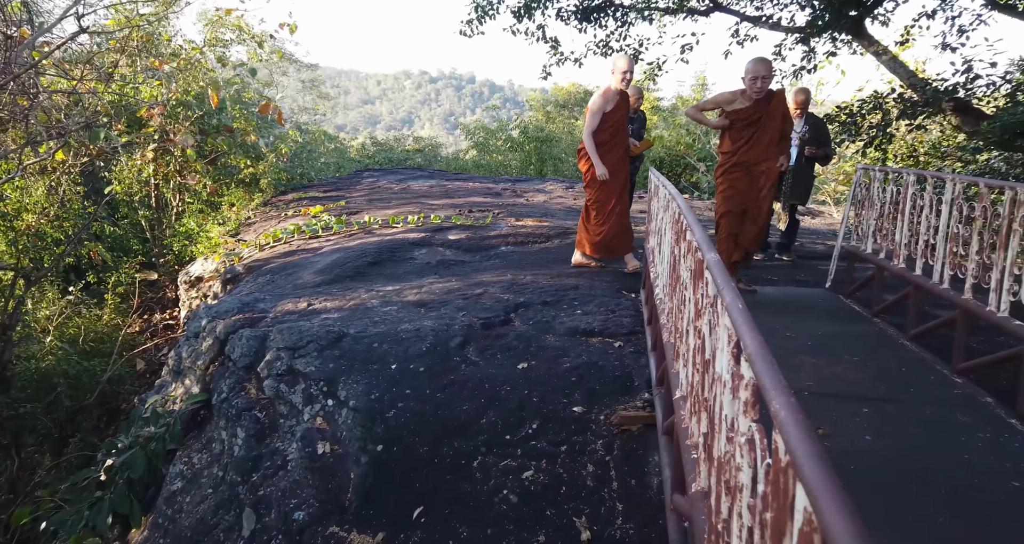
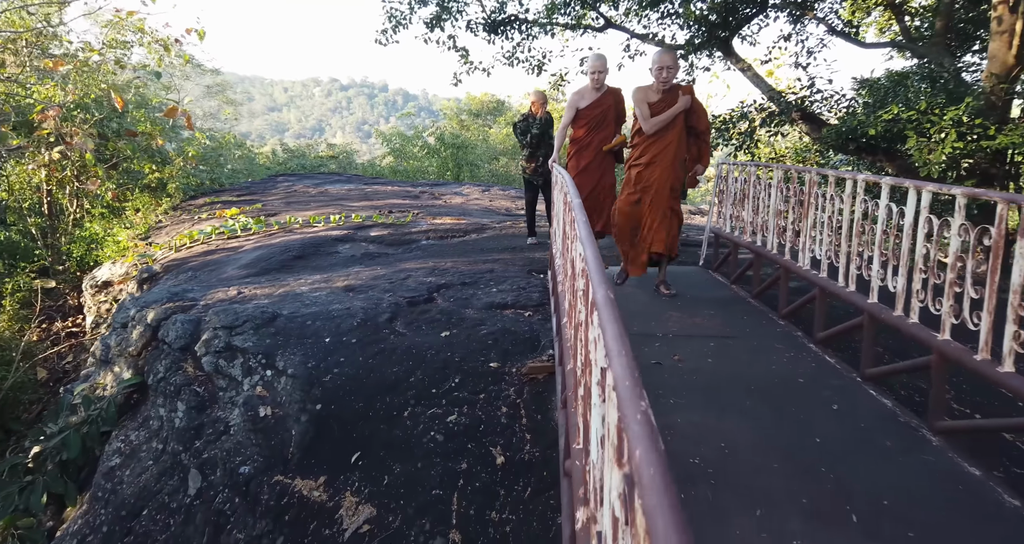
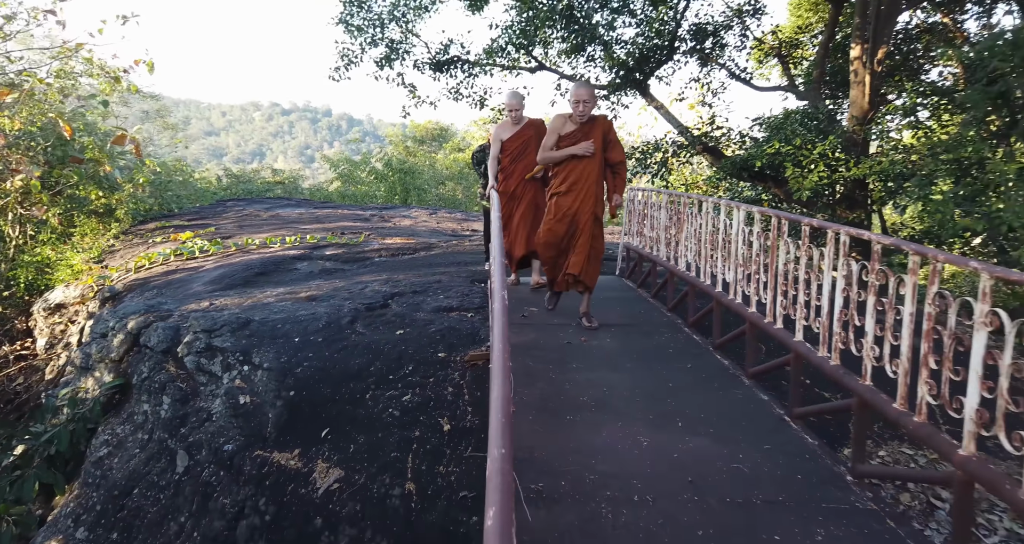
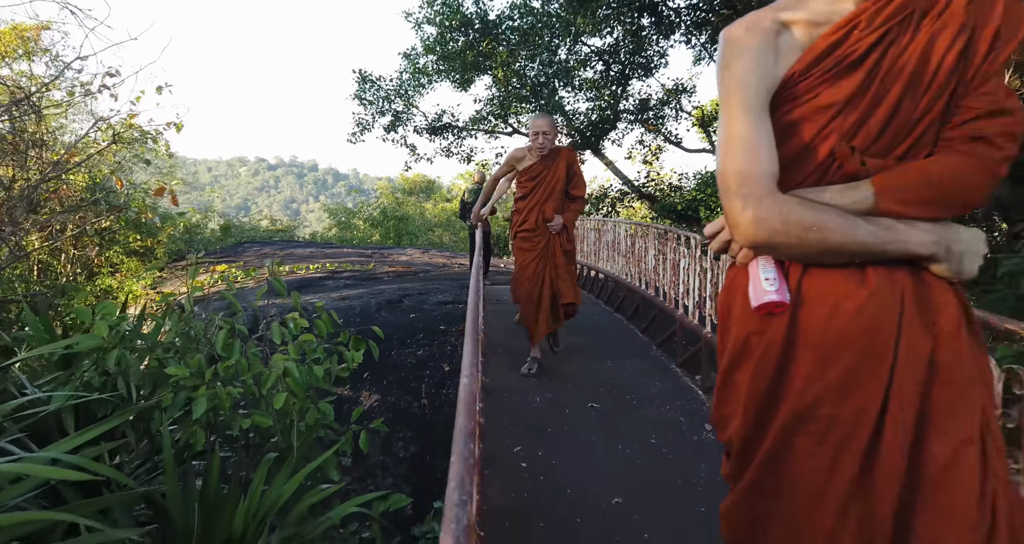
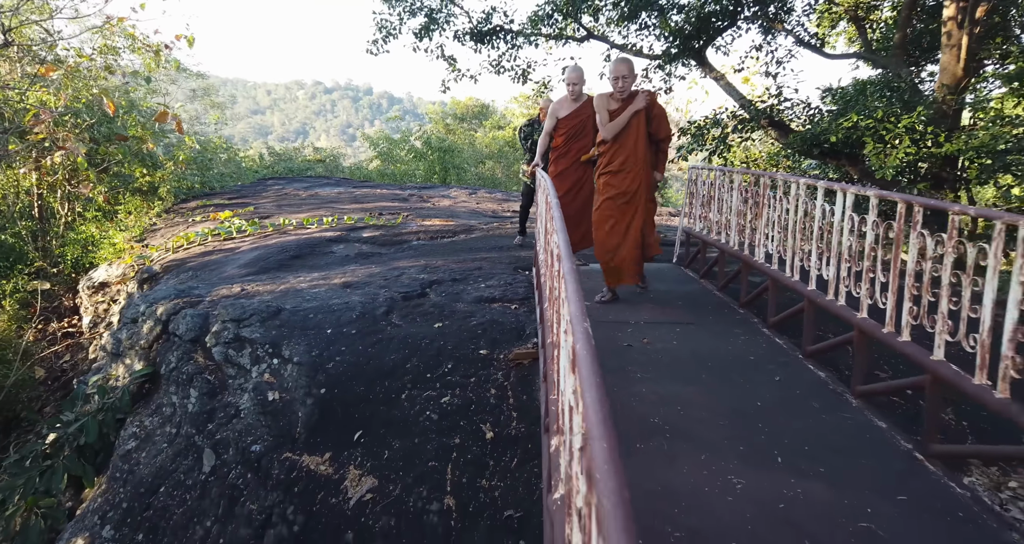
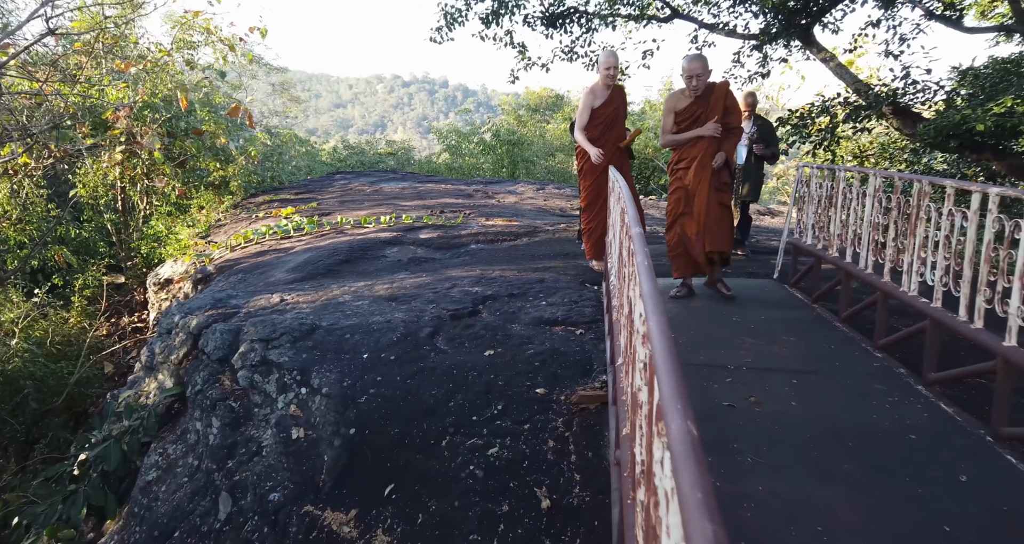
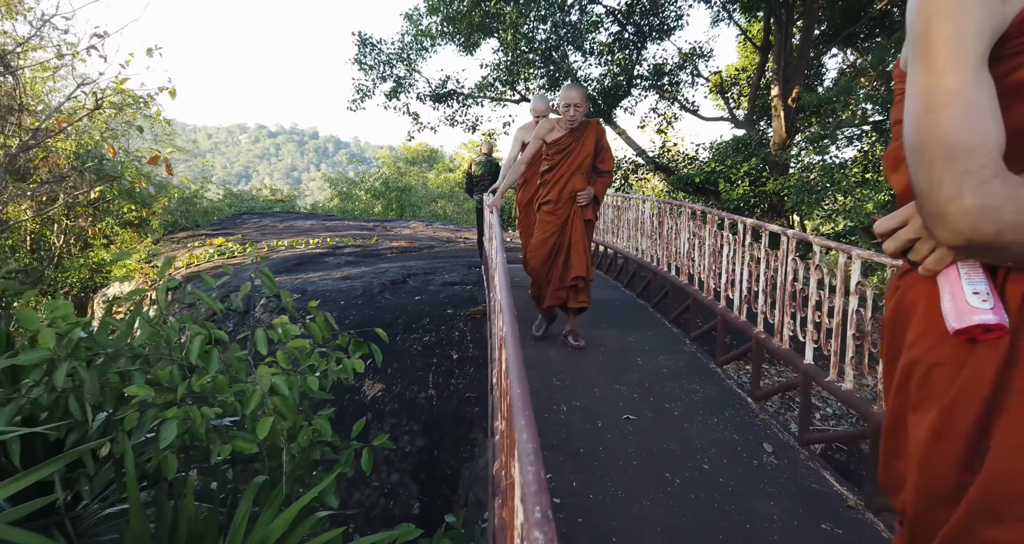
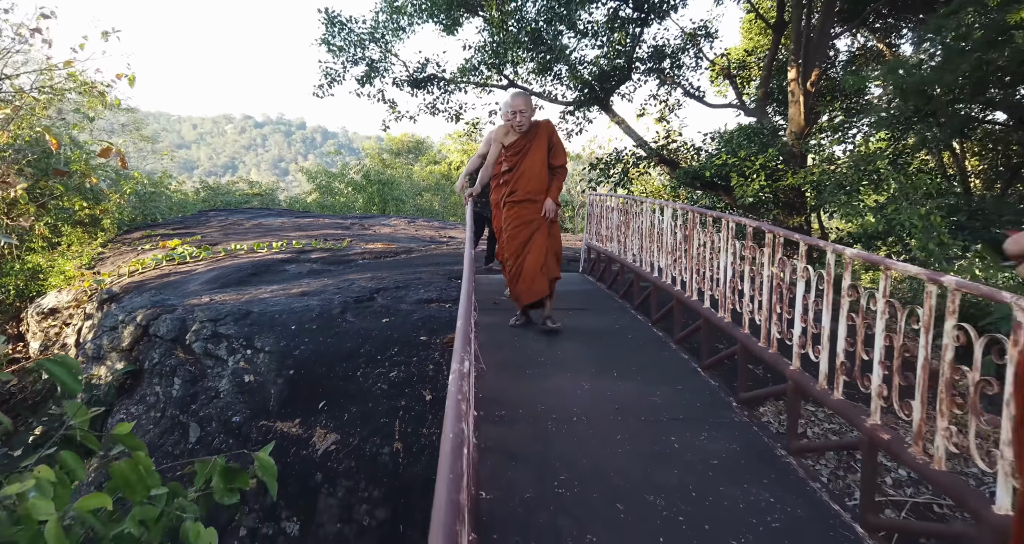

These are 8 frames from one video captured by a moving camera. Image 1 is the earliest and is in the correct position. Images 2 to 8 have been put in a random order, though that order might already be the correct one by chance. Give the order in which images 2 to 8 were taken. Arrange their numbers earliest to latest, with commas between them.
6, 2, 5, 3, 8, 7, 4
